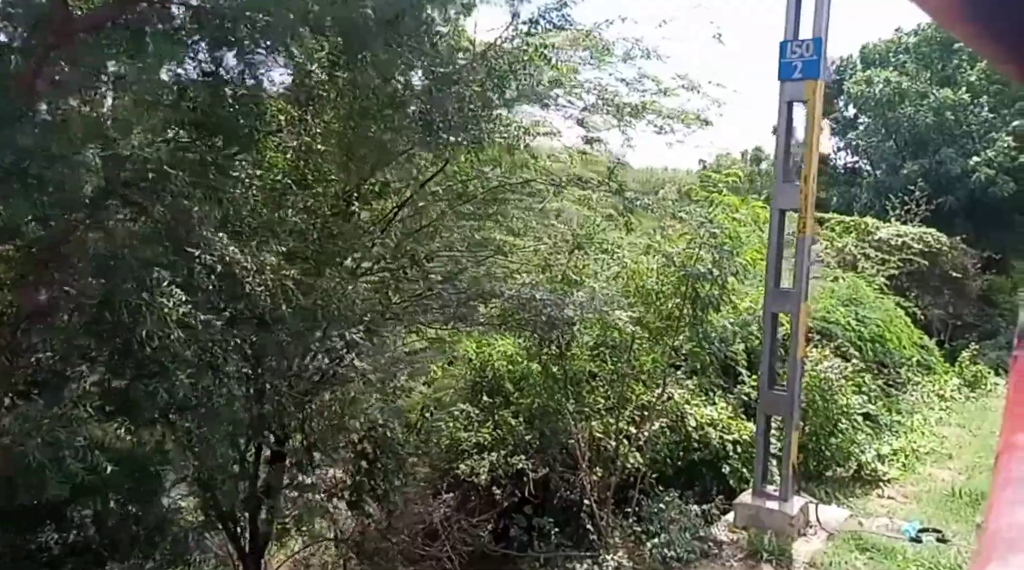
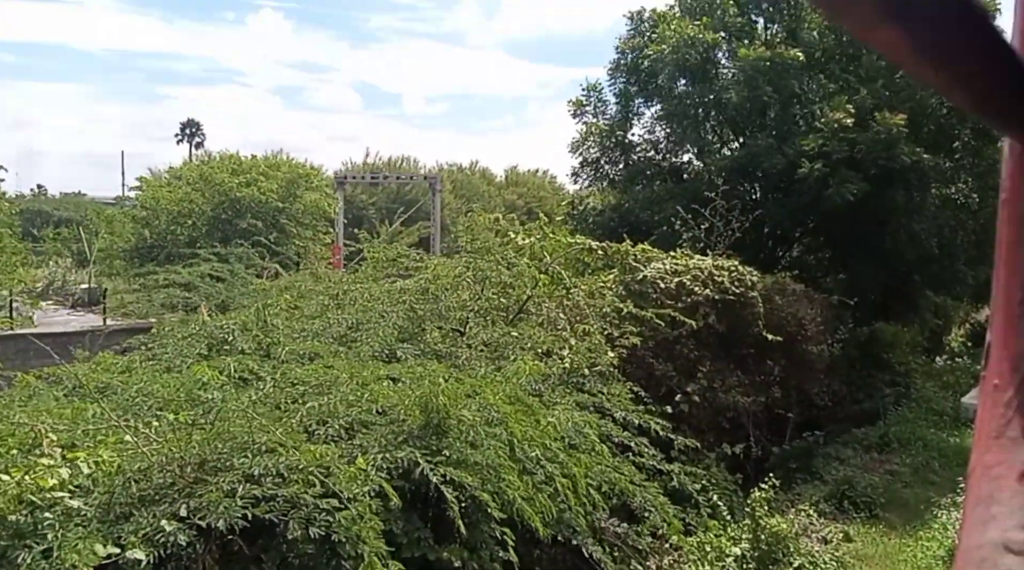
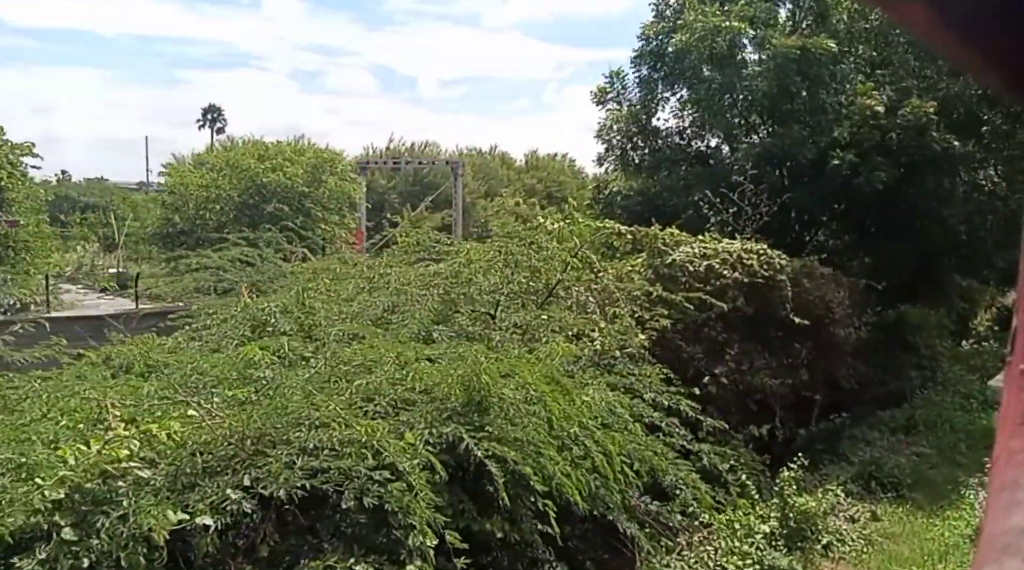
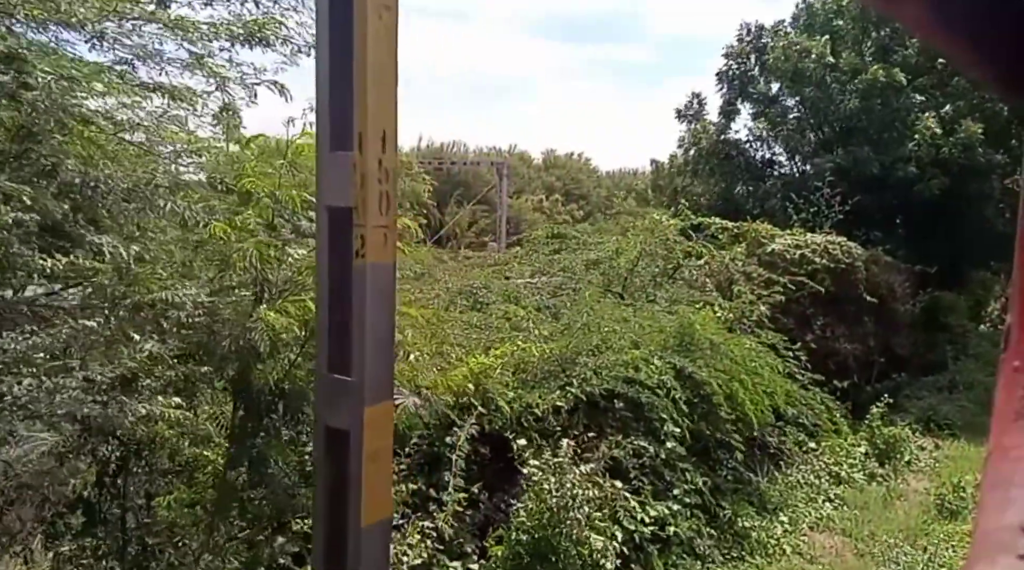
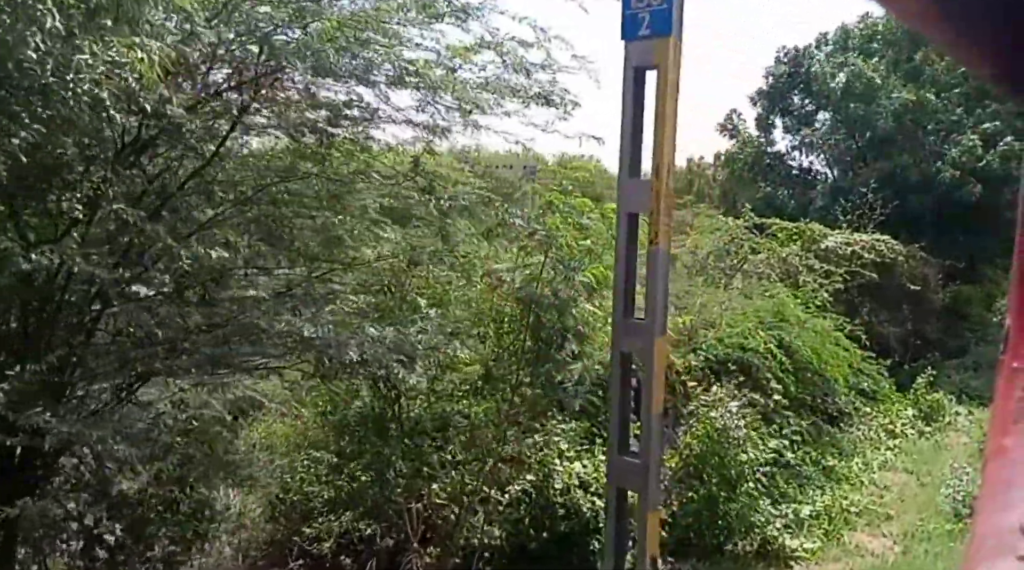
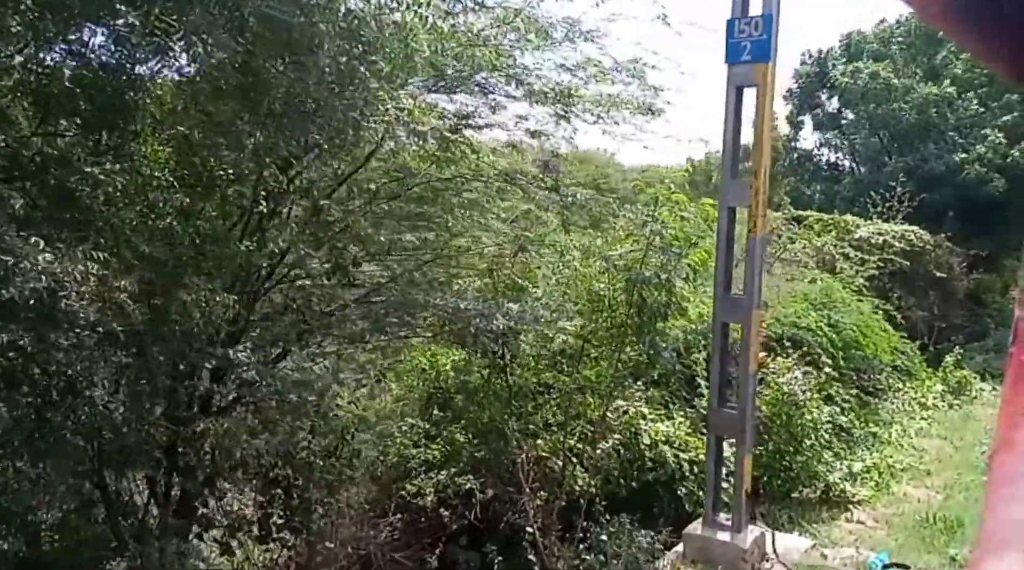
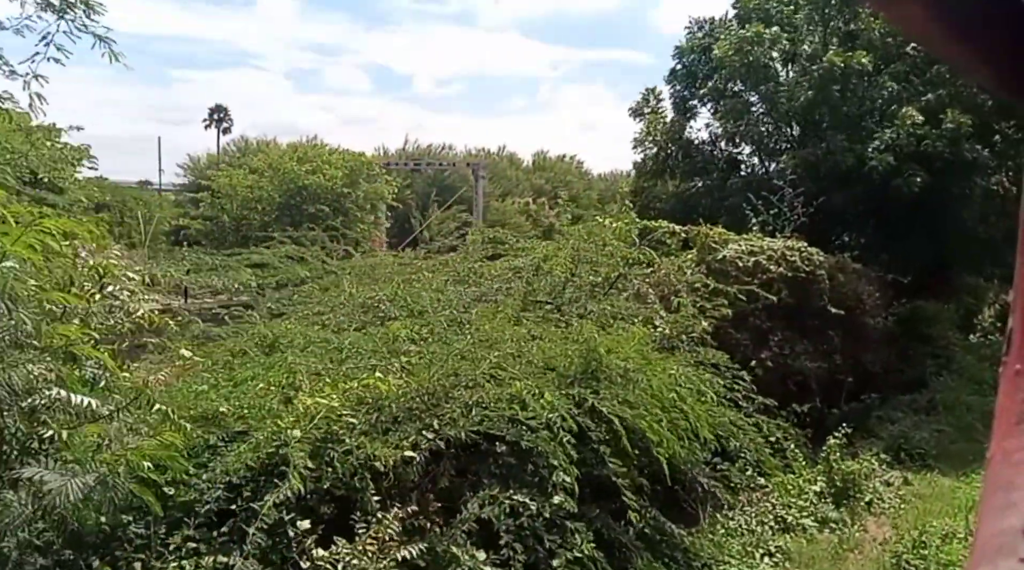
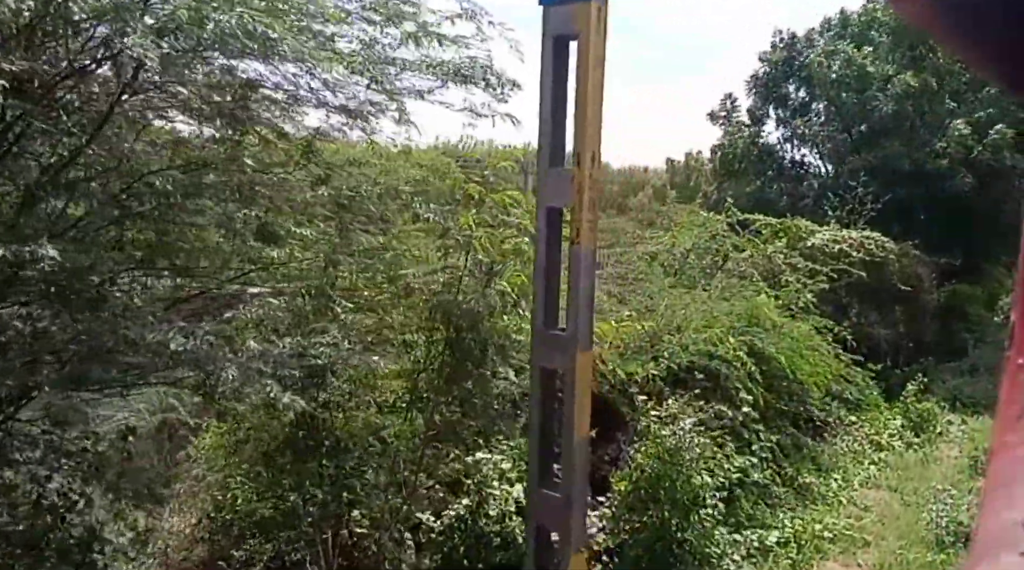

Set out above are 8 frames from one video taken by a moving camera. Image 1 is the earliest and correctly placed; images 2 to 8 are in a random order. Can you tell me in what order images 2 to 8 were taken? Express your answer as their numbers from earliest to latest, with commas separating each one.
6, 5, 8, 4, 7, 3, 2
